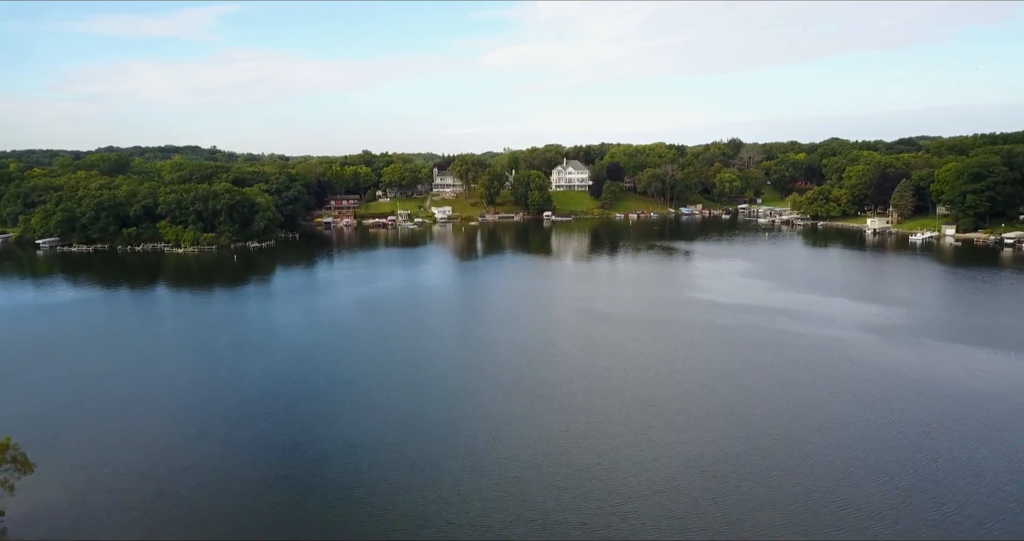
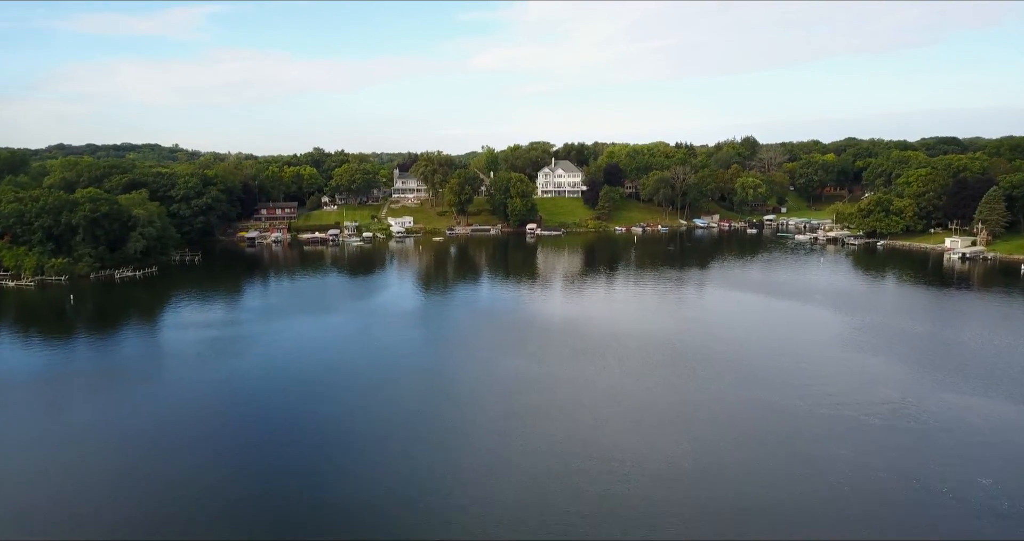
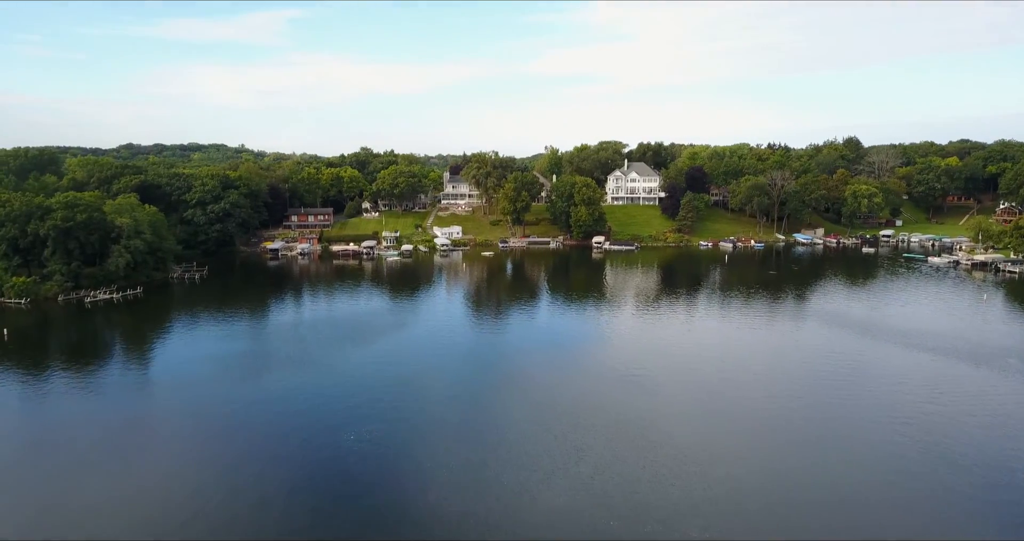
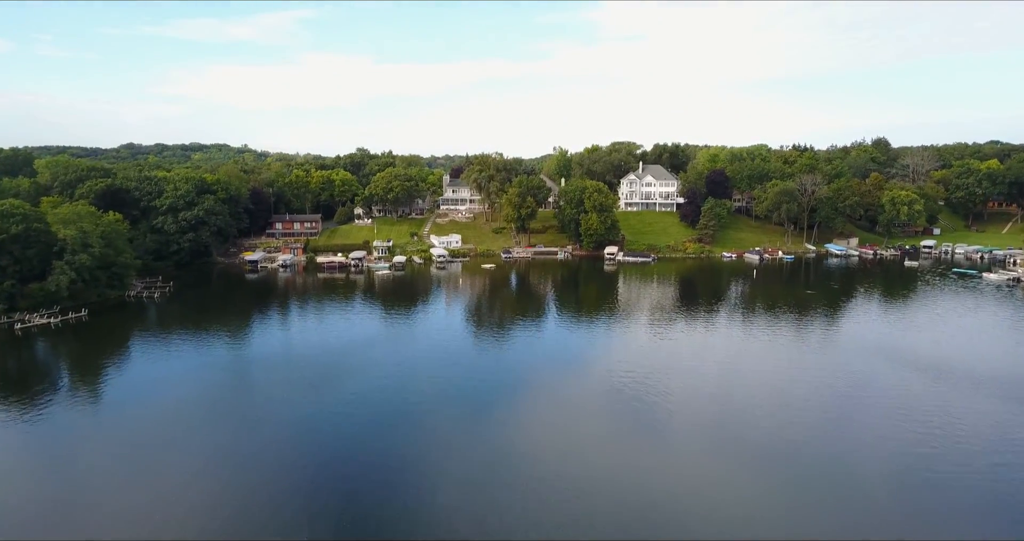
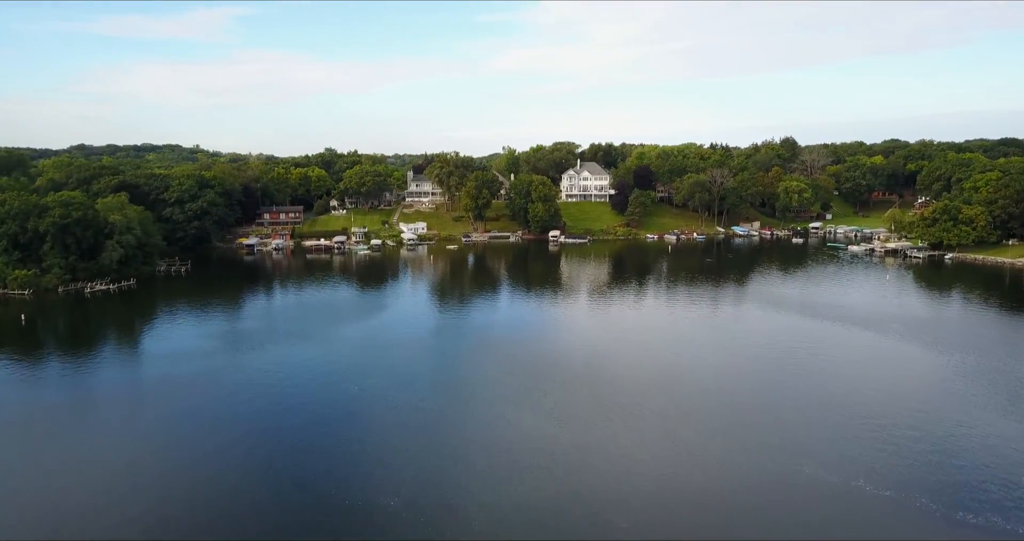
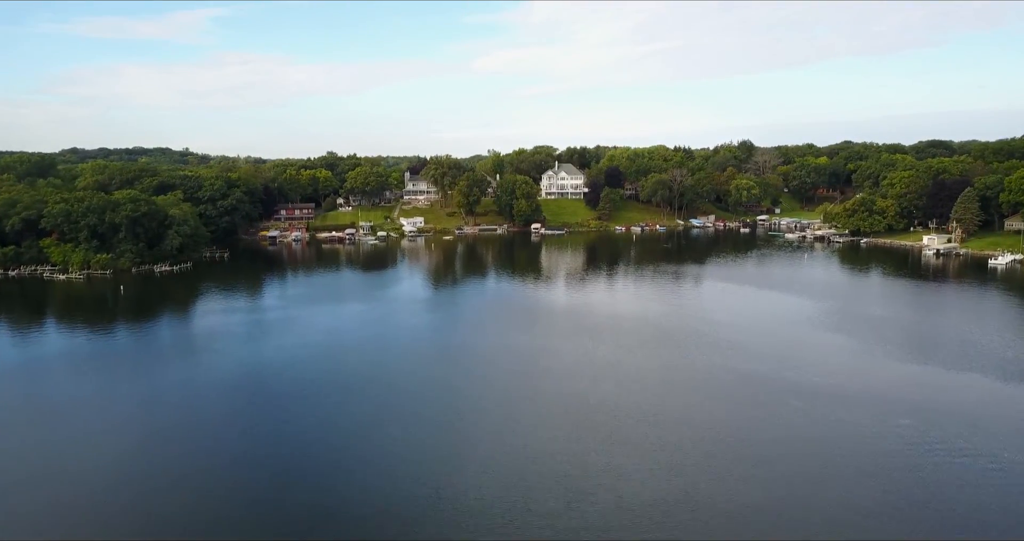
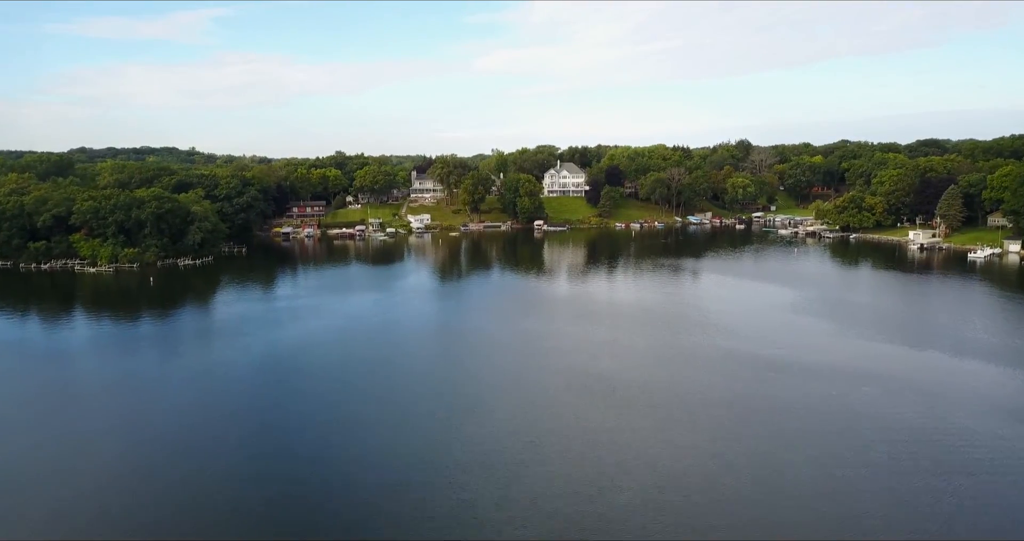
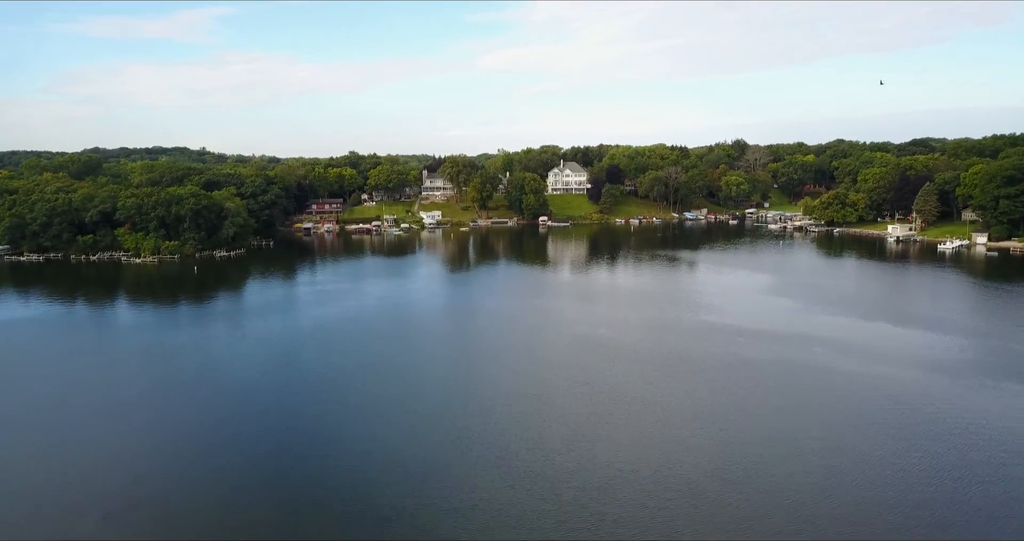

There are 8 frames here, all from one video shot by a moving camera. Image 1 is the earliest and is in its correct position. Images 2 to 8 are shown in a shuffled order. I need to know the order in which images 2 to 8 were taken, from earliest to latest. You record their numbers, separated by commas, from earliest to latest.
8, 7, 6, 2, 5, 3, 4
